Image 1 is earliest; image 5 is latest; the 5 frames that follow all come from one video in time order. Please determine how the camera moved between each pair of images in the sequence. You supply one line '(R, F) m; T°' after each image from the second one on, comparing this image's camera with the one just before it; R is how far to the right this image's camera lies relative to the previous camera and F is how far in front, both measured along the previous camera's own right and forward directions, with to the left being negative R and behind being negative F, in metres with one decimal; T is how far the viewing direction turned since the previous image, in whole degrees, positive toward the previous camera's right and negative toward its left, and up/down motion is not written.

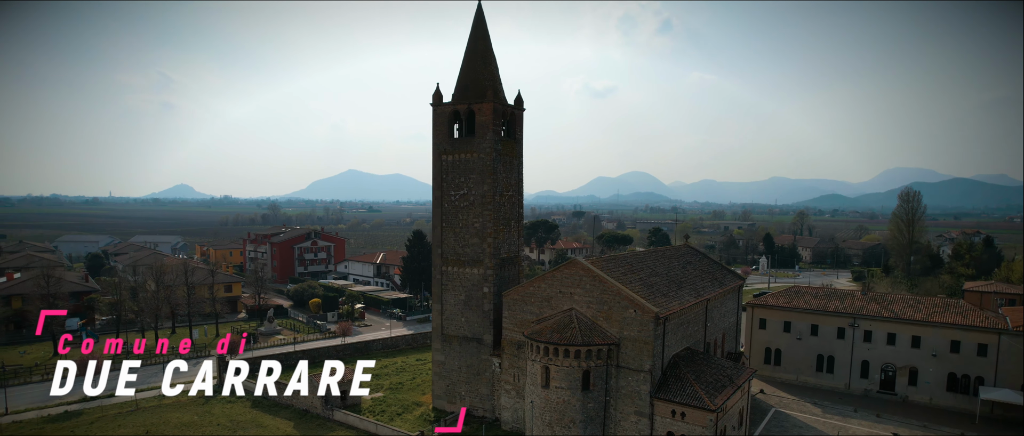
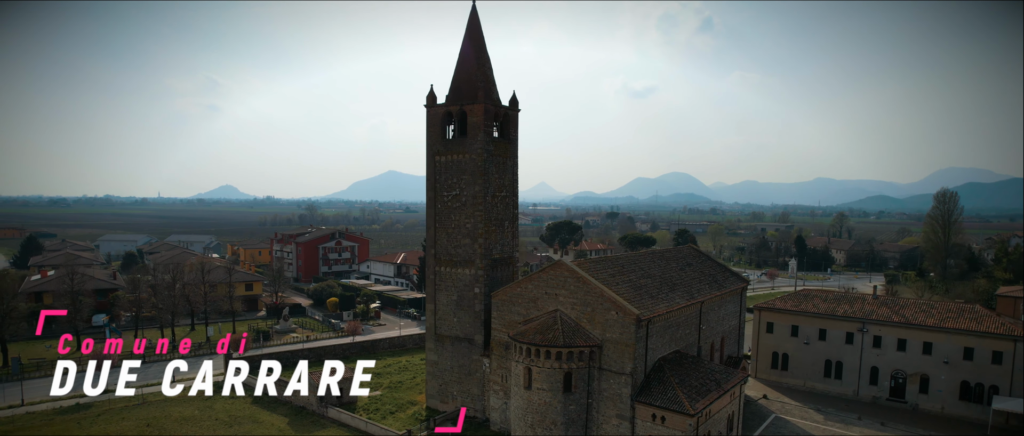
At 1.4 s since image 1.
(+1.3, +0.1) m; -3°
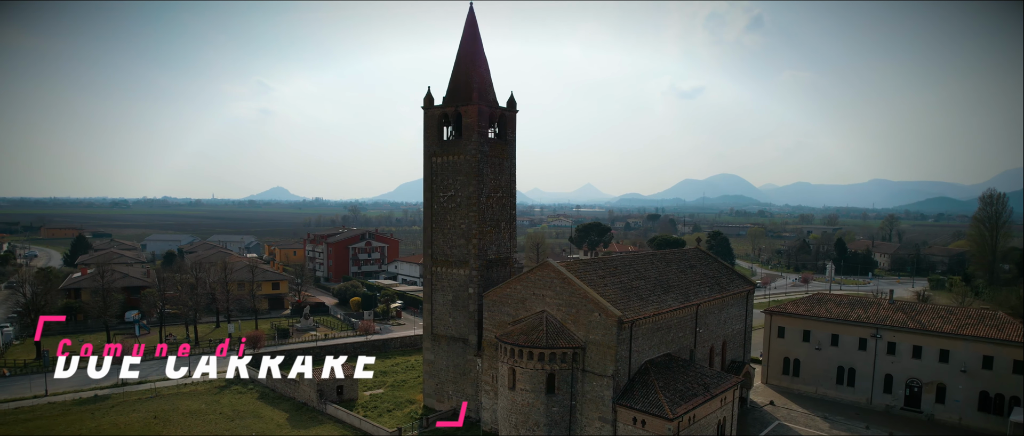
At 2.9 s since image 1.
(+1.4, 0.0) m; -3°
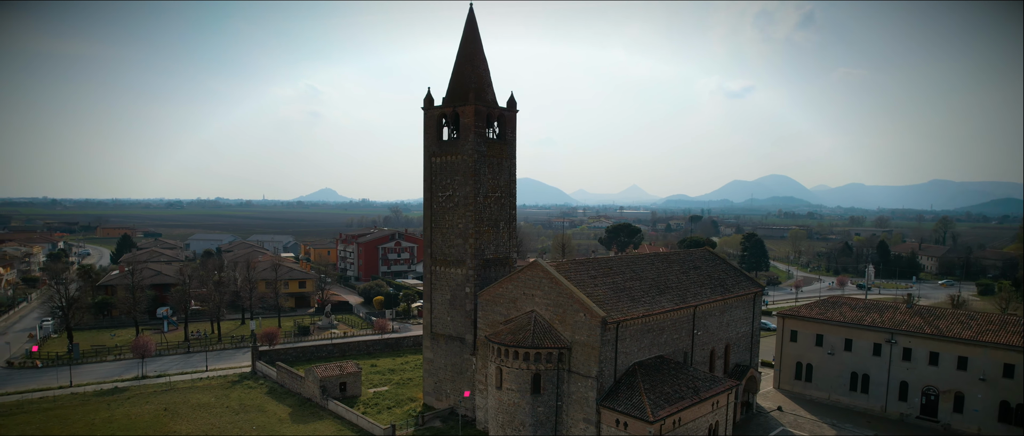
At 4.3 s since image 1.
(+1.3, 0.0) m; -3°
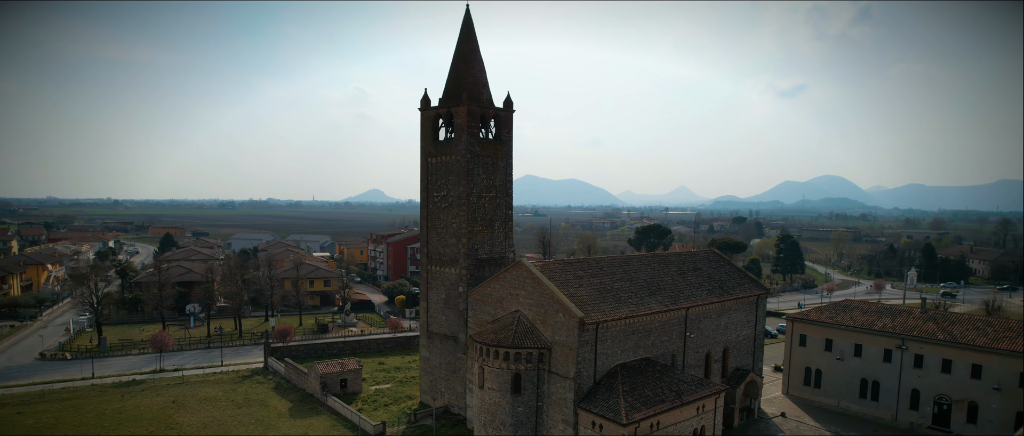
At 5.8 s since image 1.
(+1.5, 0.0) m; -3°
